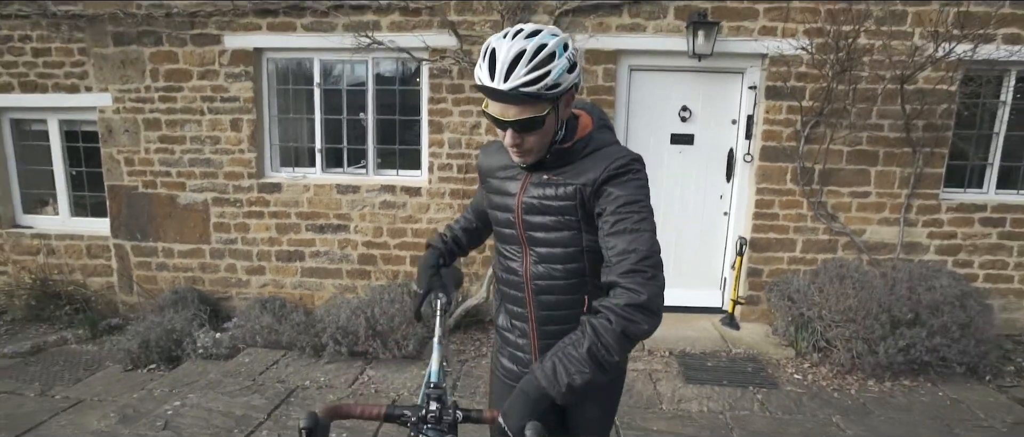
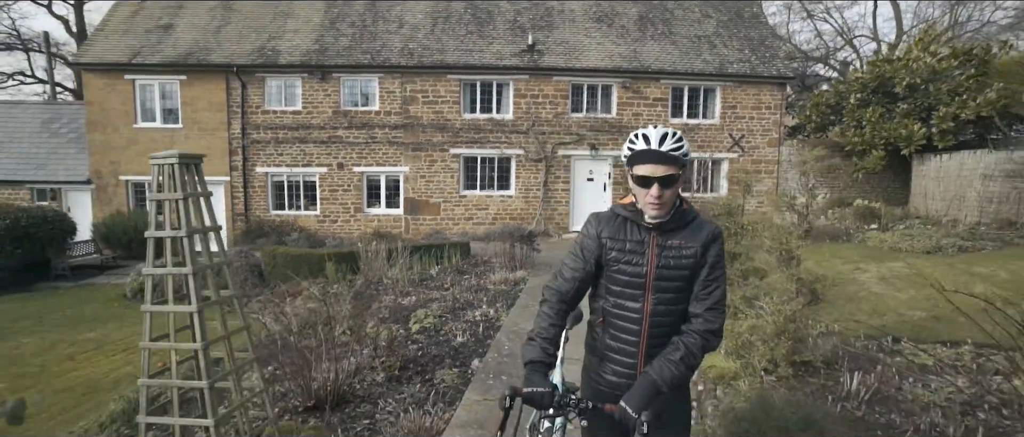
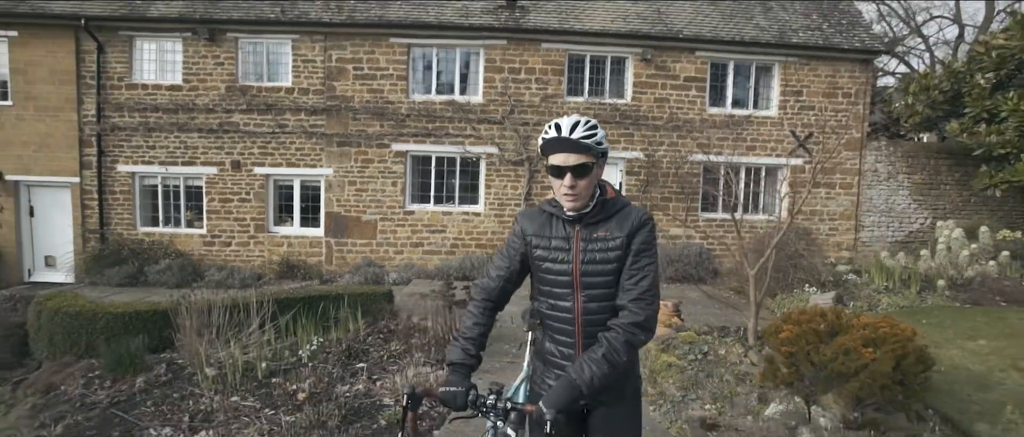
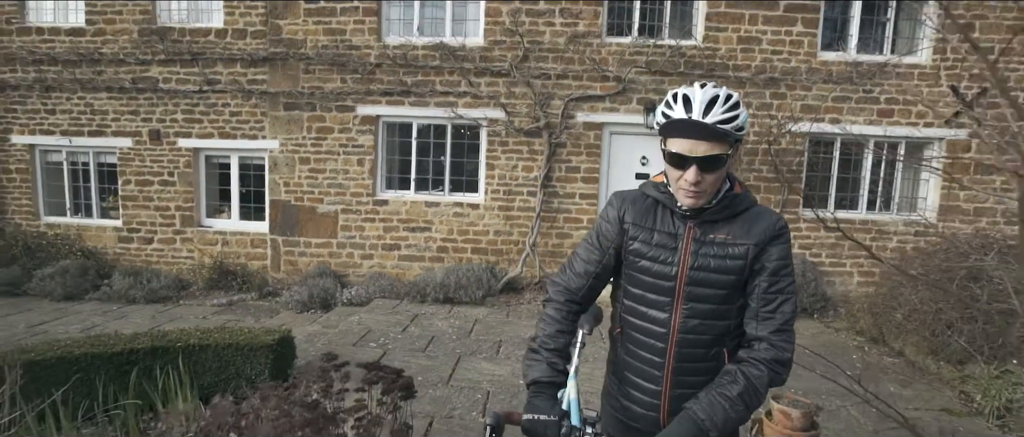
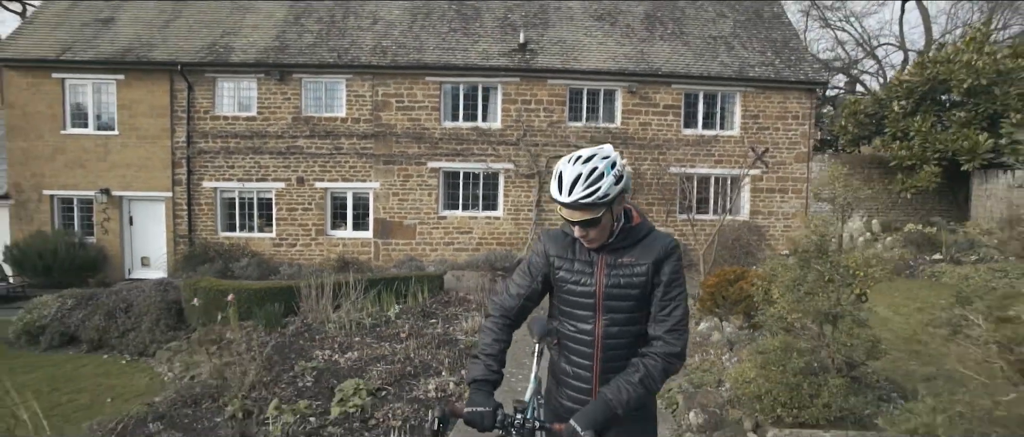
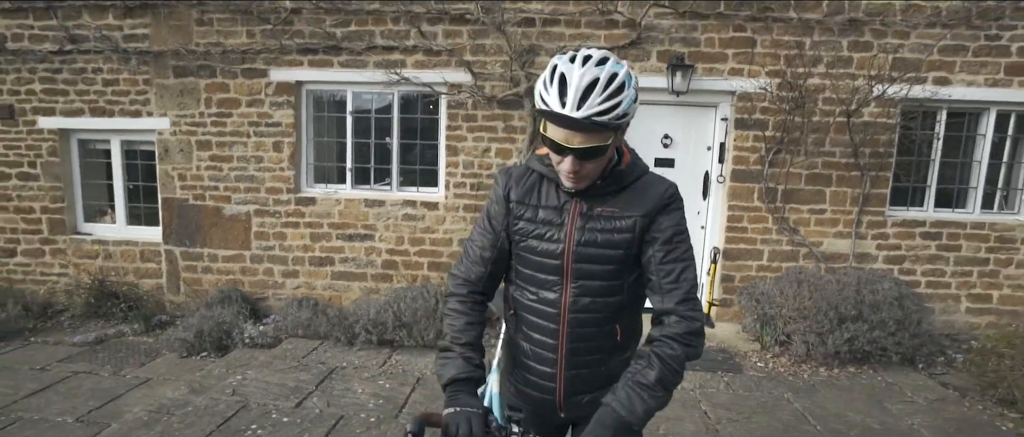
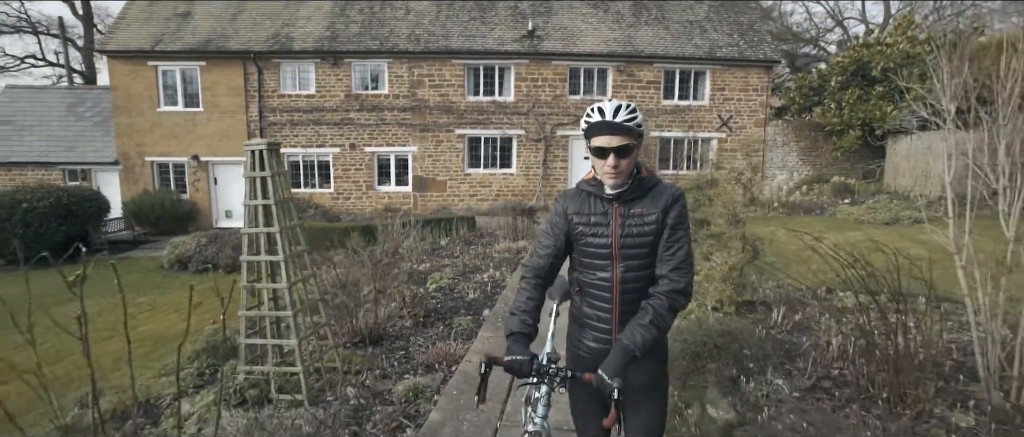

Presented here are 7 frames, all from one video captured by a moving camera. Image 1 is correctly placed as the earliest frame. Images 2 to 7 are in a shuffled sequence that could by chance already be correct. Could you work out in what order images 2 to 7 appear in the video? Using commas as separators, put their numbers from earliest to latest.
6, 4, 3, 5, 2, 7
